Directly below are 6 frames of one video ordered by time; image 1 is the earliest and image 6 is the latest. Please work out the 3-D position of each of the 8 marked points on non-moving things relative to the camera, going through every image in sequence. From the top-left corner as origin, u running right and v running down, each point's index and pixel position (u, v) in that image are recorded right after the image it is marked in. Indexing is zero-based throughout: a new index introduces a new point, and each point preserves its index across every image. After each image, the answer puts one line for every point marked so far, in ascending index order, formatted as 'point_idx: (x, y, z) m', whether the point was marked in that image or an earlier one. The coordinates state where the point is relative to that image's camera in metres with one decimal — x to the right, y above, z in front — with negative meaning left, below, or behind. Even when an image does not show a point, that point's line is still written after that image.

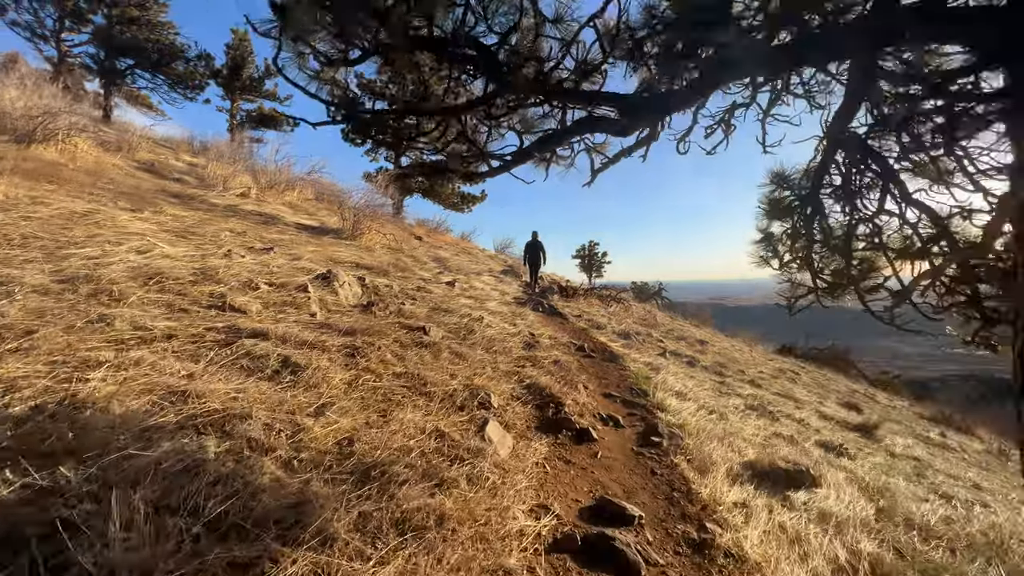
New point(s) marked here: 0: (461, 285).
0: (-1.1, +0.1, +9.5) m
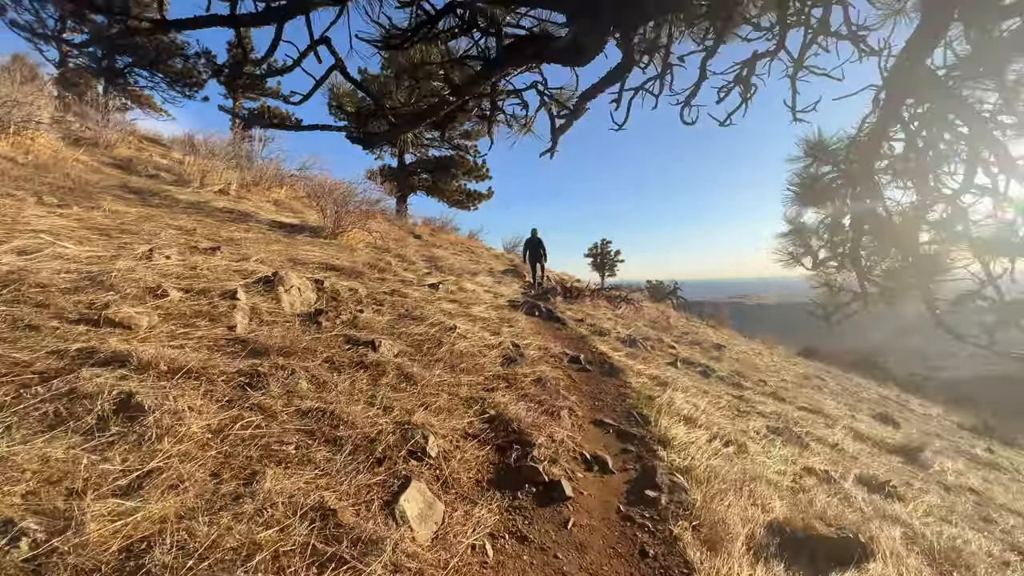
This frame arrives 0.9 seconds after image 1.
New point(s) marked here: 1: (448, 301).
0: (-1.2, 0.0, +8.6) m
1: (-1.1, -0.2, +7.4) m
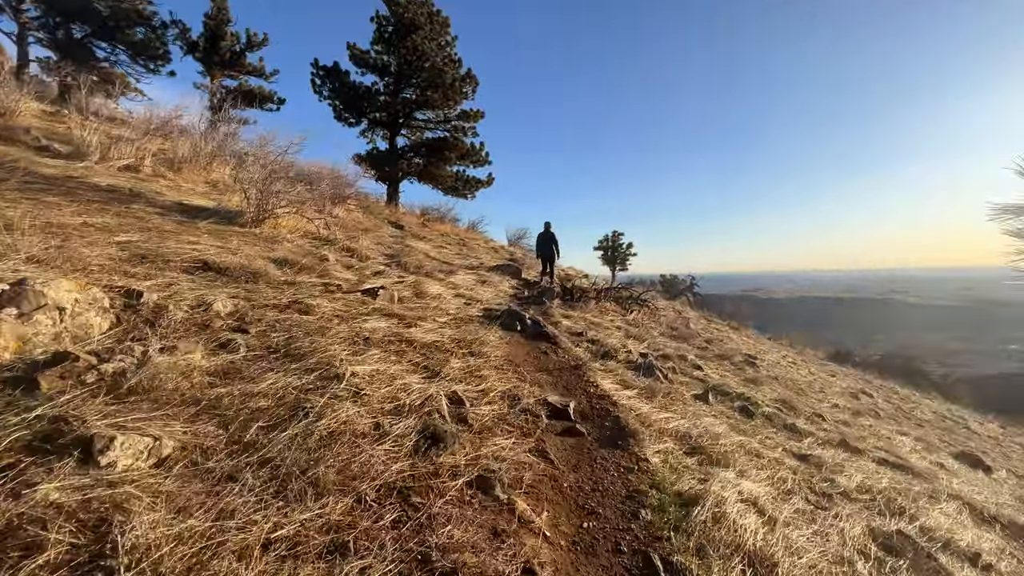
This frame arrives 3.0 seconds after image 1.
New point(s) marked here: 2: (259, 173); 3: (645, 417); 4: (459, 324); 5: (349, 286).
0: (-1.6, -0.1, +6.4) m
1: (-1.5, -0.3, +5.1) m
2: (-4.5, +2.0, +7.9) m
3: (+1.4, -1.3, +4.6) m
4: (-0.7, -0.5, +5.9) m
5: (-2.2, 0.0, +5.9) m
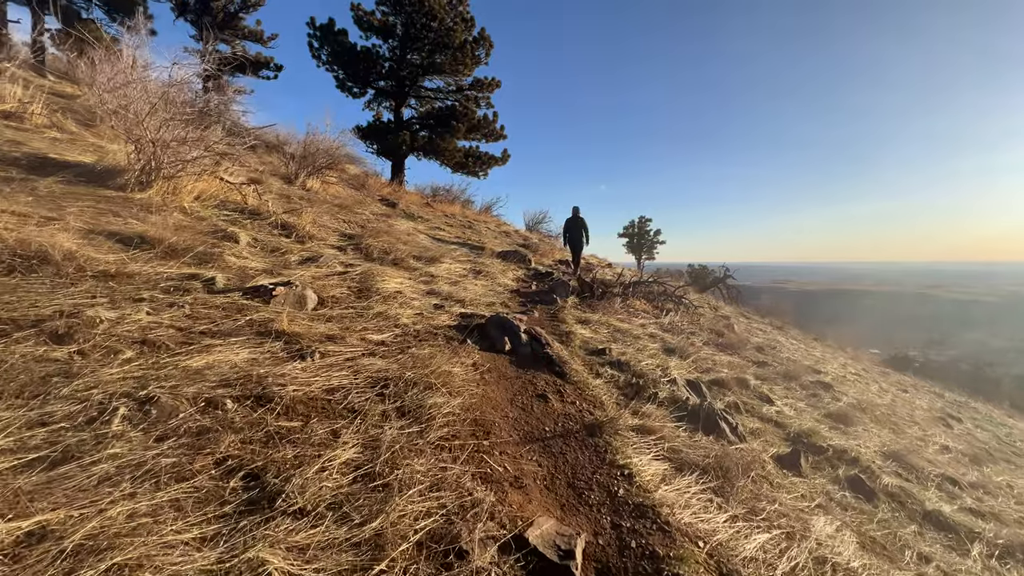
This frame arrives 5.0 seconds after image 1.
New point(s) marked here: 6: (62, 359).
0: (-1.8, 0.0, +4.2) m
1: (-1.7, -0.3, +2.9) m
2: (-4.5, +2.2, +5.7) m
3: (+1.1, -1.4, +2.3) m
4: (-0.9, -0.5, +3.7) m
5: (-2.3, +0.1, +3.8) m
6: (-2.2, -0.3, +2.2) m
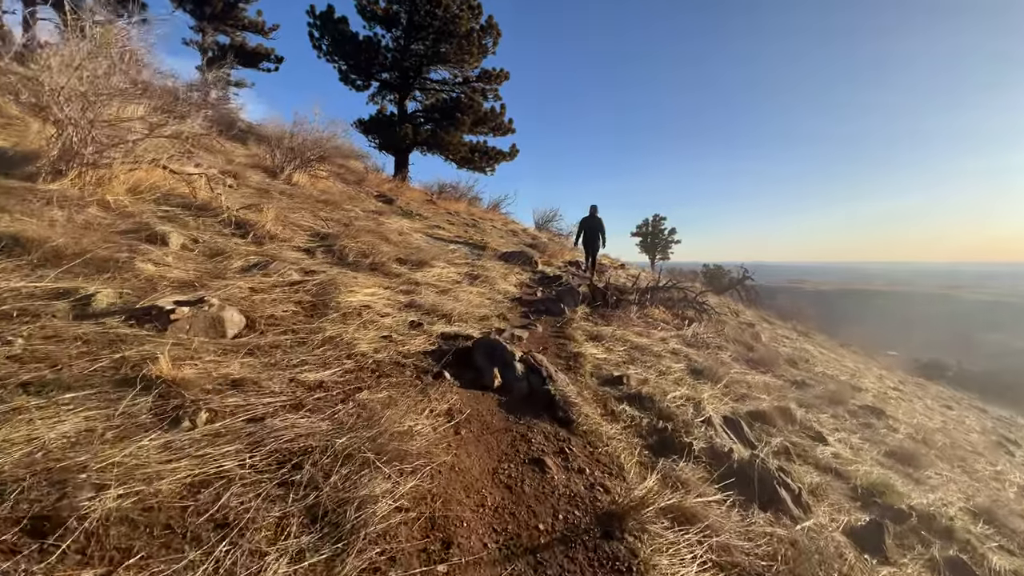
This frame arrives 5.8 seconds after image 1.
0: (-1.9, -0.1, +3.2) m
1: (-1.8, -0.5, +2.0) m
2: (-4.5, +2.1, +4.8) m
3: (+1.0, -1.5, +1.3) m
4: (-1.0, -0.6, +2.7) m
5: (-2.4, -0.1, +2.8) m
6: (-2.3, -0.5, +1.2) m
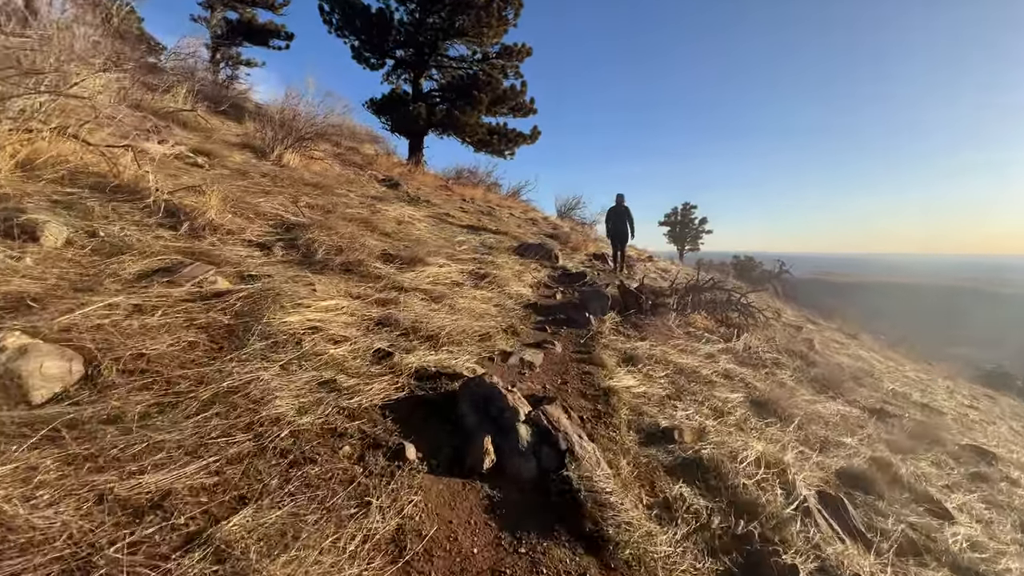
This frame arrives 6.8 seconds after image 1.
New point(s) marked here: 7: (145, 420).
0: (-1.9, -0.3, +2.1) m
1: (-1.9, -0.6, +0.9) m
2: (-4.4, +2.0, +3.8) m
3: (+0.9, -1.8, 0.0) m
4: (-1.0, -0.7, +1.5) m
5: (-2.4, -0.2, +1.7) m
6: (-2.4, -0.6, +0.1) m
7: (-1.5, -0.5, +1.8) m
